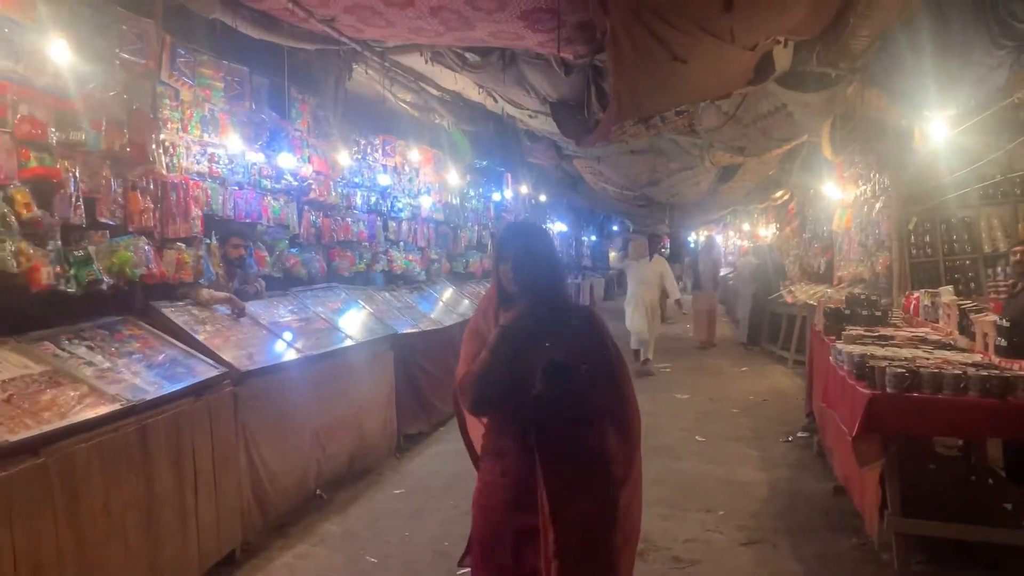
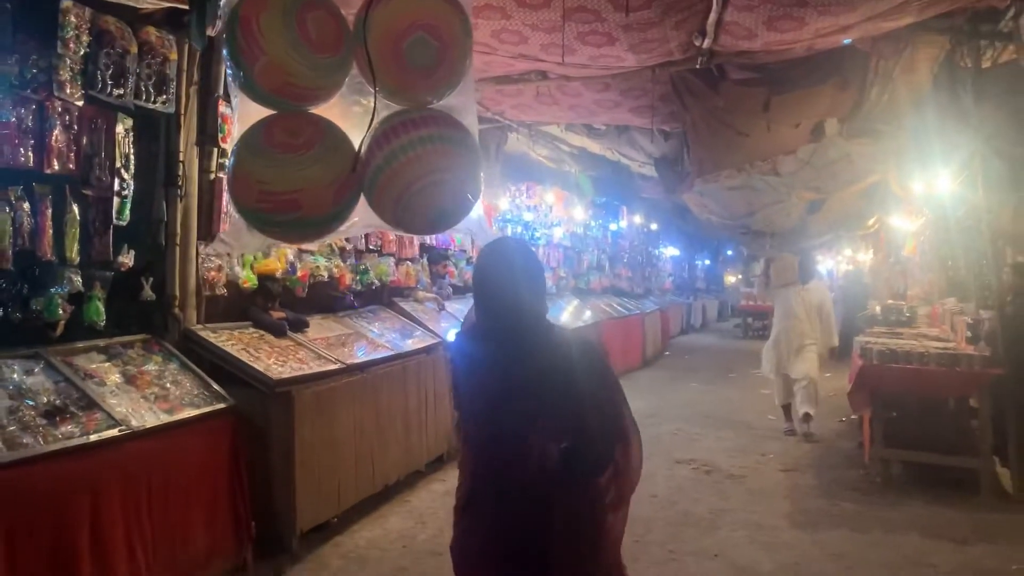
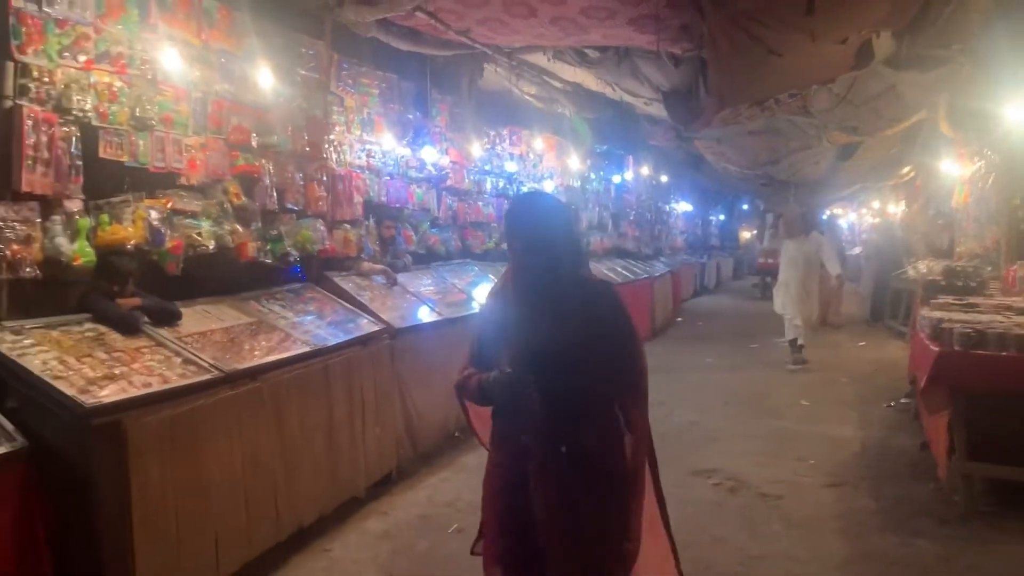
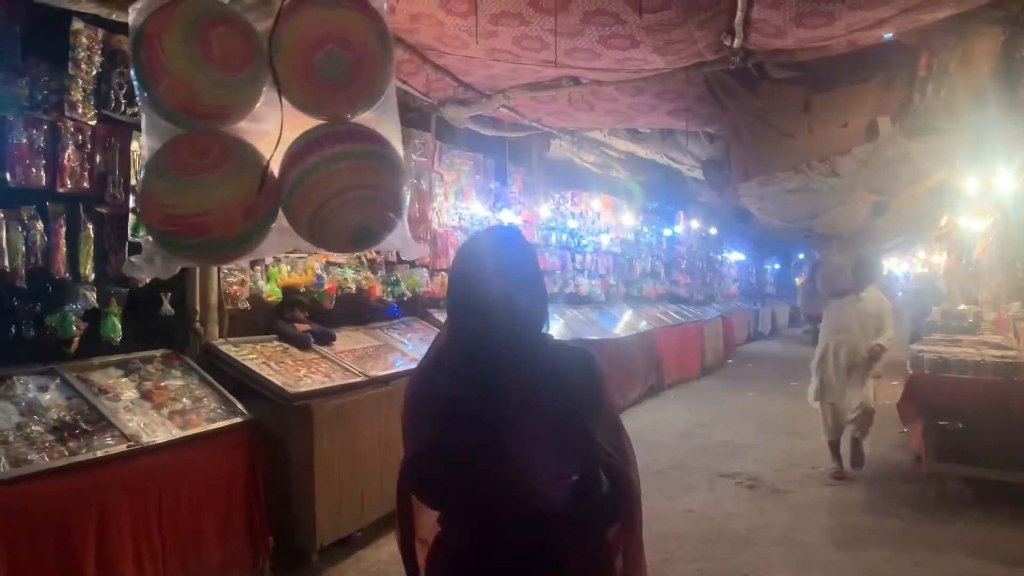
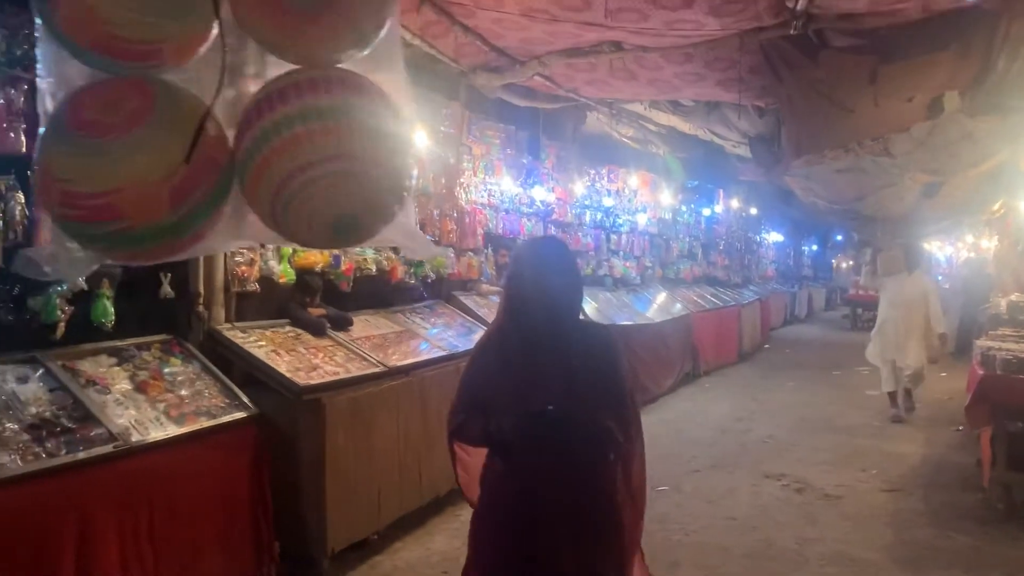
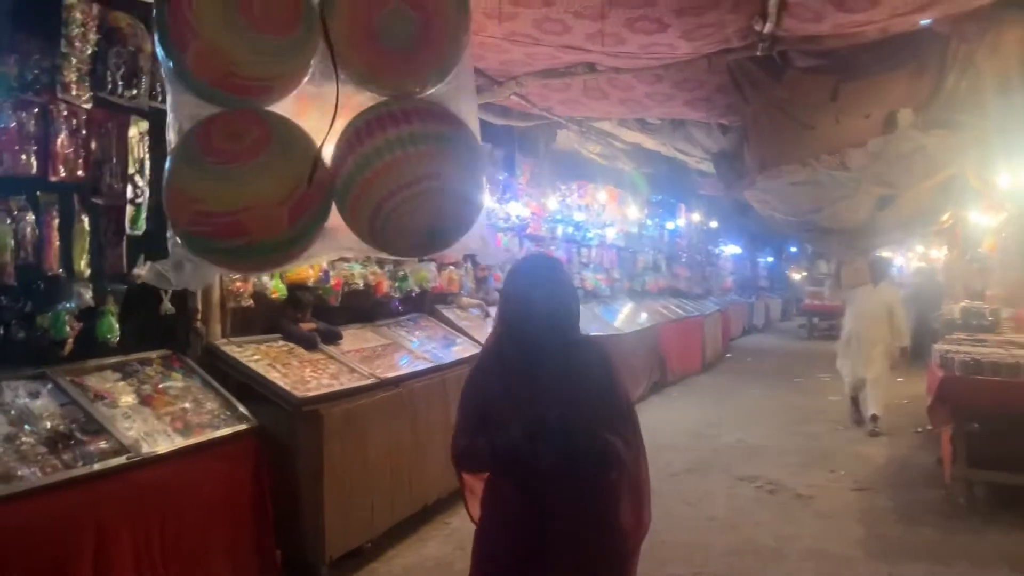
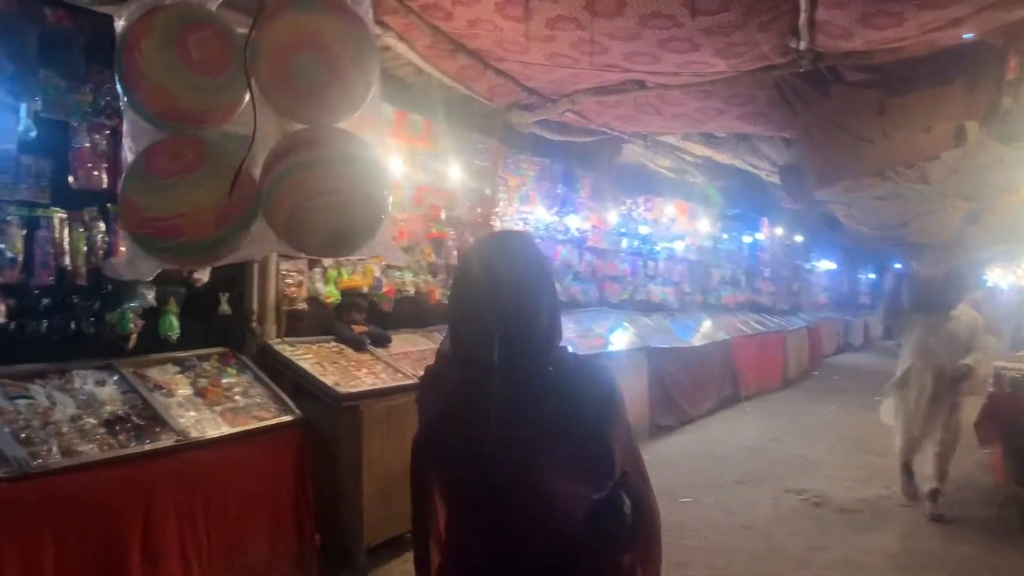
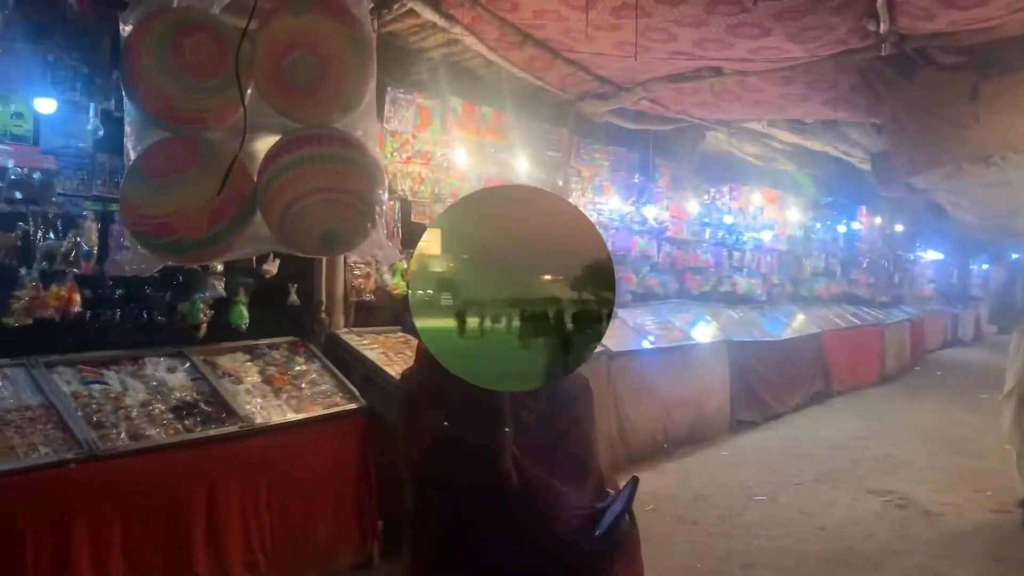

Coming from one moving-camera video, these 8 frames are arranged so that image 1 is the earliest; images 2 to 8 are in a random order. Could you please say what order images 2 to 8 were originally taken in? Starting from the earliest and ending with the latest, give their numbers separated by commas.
3, 5, 6, 2, 4, 7, 8
